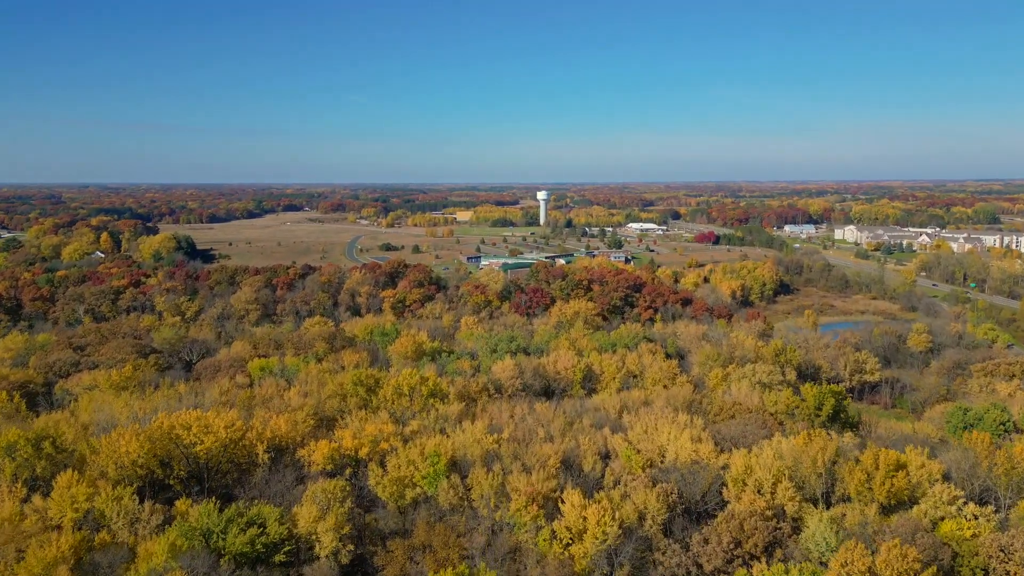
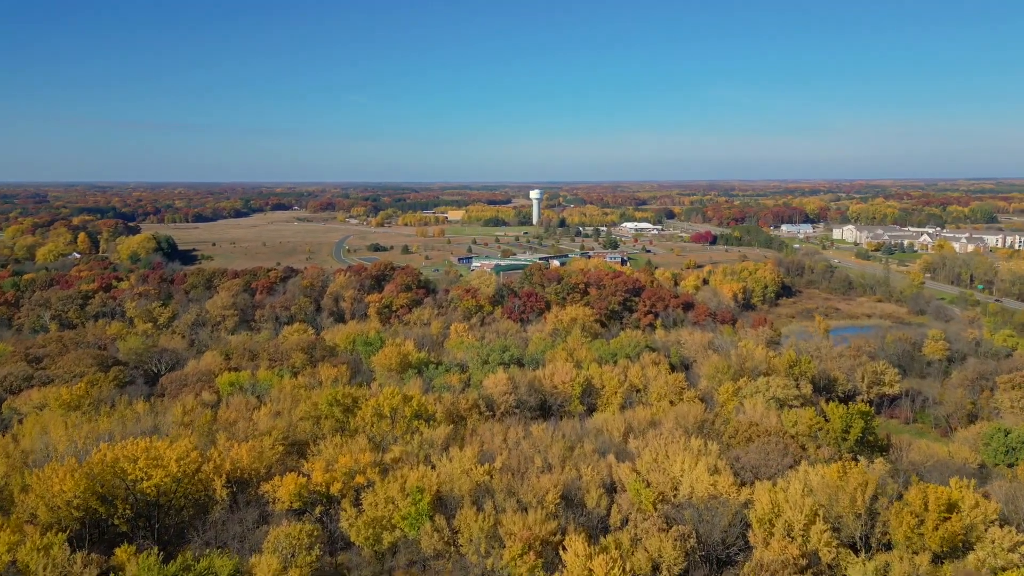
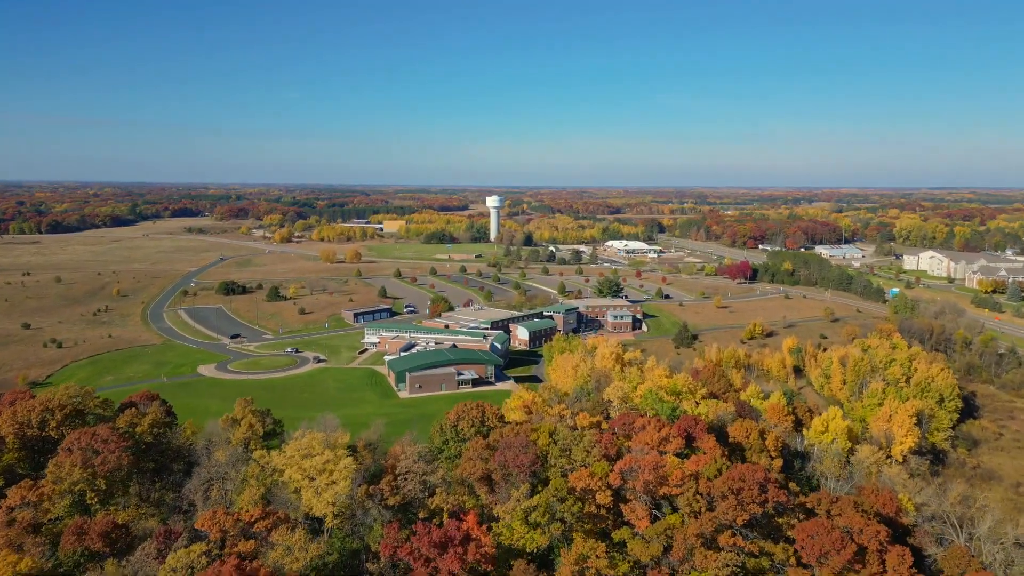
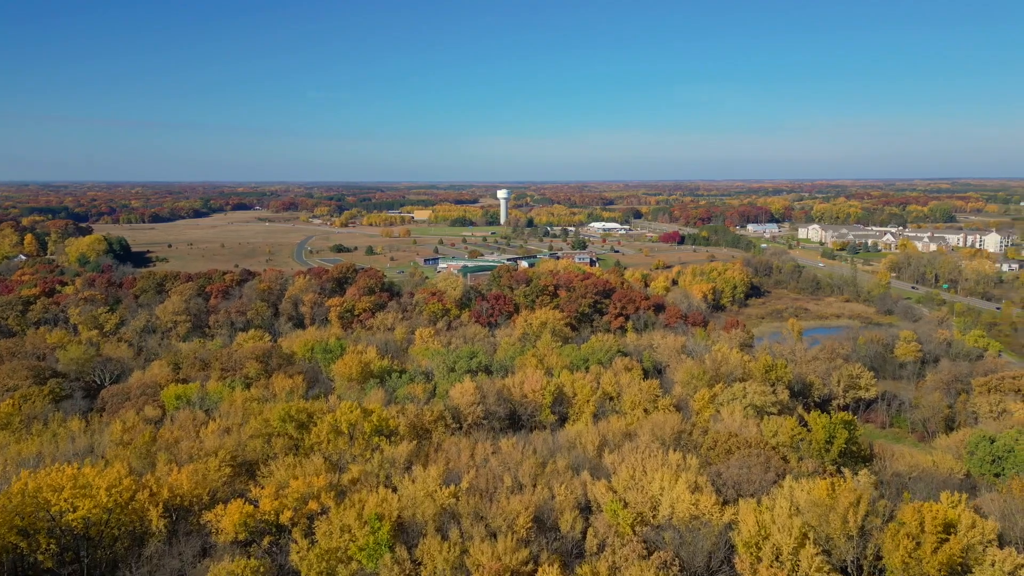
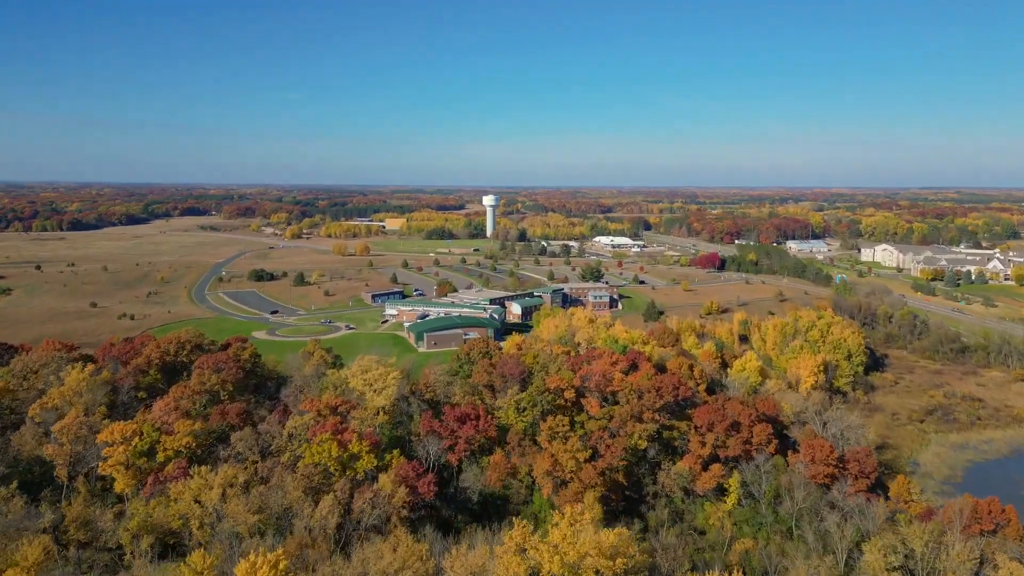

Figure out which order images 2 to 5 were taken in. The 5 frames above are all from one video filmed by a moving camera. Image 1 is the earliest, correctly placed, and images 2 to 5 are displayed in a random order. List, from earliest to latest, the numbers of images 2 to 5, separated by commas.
2, 4, 5, 3
